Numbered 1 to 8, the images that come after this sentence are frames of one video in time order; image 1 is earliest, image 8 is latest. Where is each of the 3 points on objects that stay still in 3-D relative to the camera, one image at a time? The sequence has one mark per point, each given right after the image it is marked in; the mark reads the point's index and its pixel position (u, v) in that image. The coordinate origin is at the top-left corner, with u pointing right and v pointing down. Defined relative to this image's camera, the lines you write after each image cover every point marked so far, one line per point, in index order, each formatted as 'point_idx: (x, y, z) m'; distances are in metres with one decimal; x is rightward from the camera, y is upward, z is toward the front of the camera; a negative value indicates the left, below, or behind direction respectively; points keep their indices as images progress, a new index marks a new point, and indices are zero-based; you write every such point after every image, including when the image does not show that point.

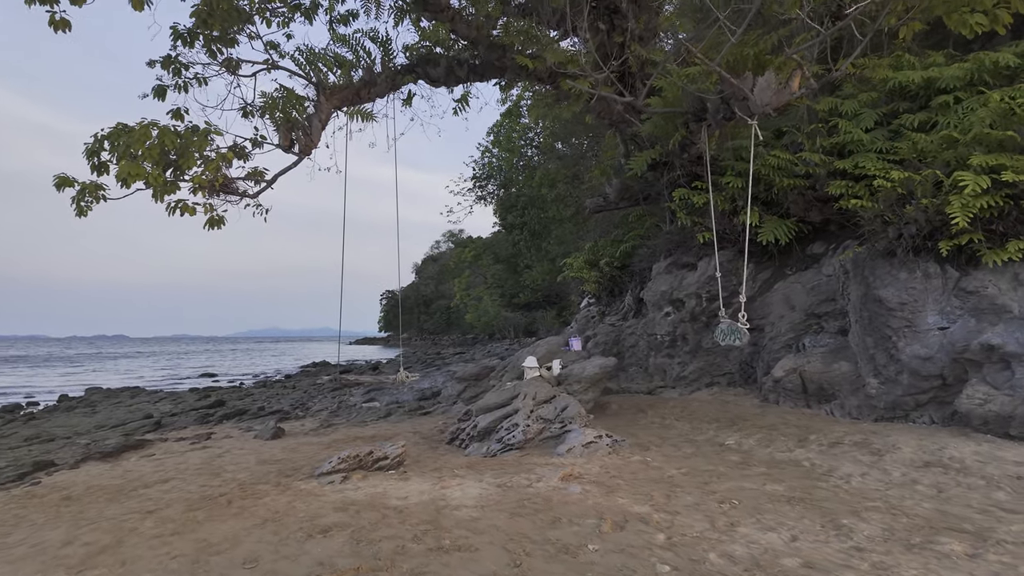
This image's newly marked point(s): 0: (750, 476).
0: (+1.8, -1.4, +4.7) m
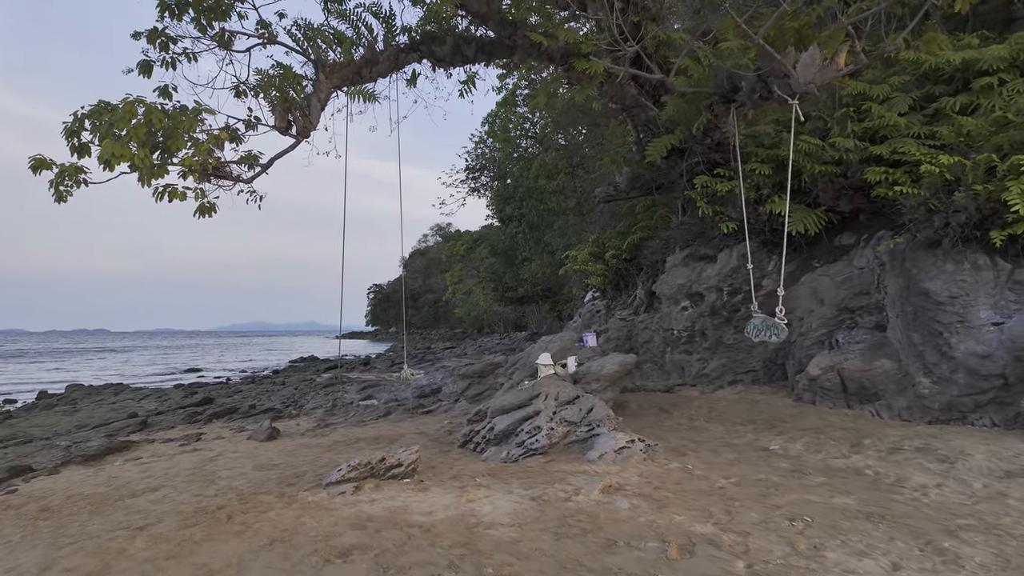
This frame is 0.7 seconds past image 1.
0: (+2.1, -1.4, +4.2) m
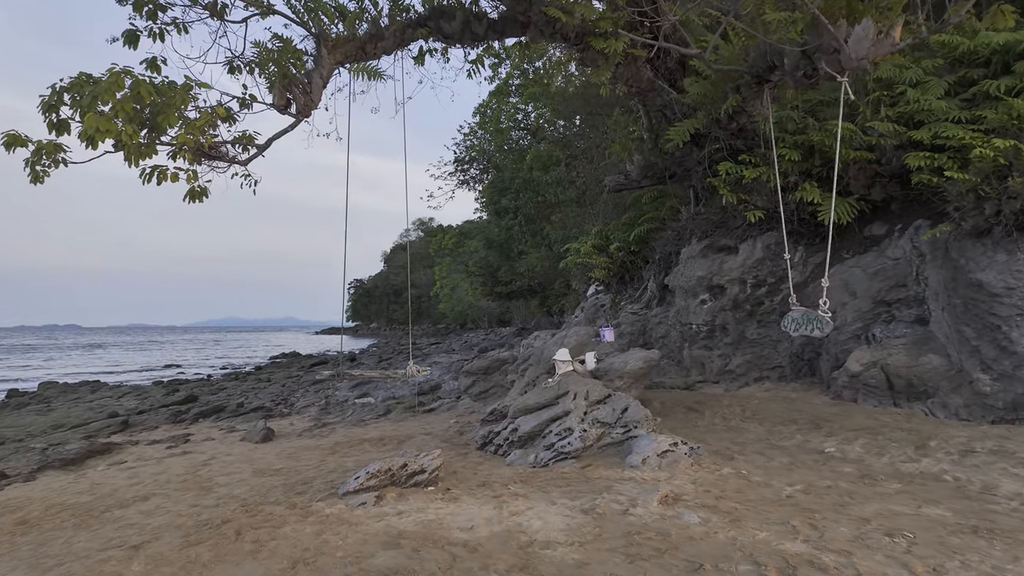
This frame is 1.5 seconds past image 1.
0: (+2.4, -1.3, +3.9) m
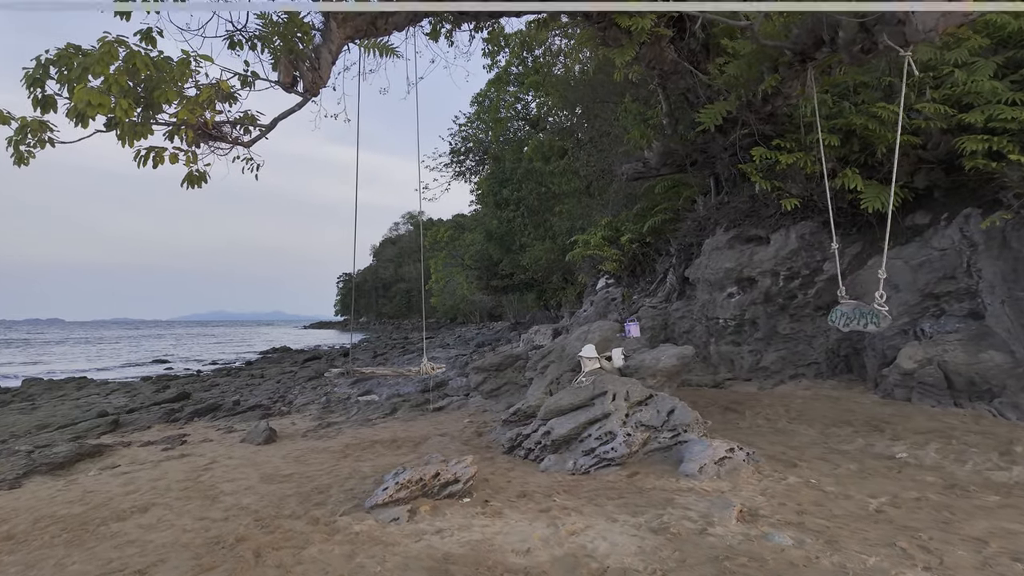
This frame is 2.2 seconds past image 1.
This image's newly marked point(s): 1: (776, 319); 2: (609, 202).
0: (+2.7, -1.3, +3.4) m
1: (+3.4, -0.4, +7.8) m
2: (+2.3, +2.0, +14.1) m
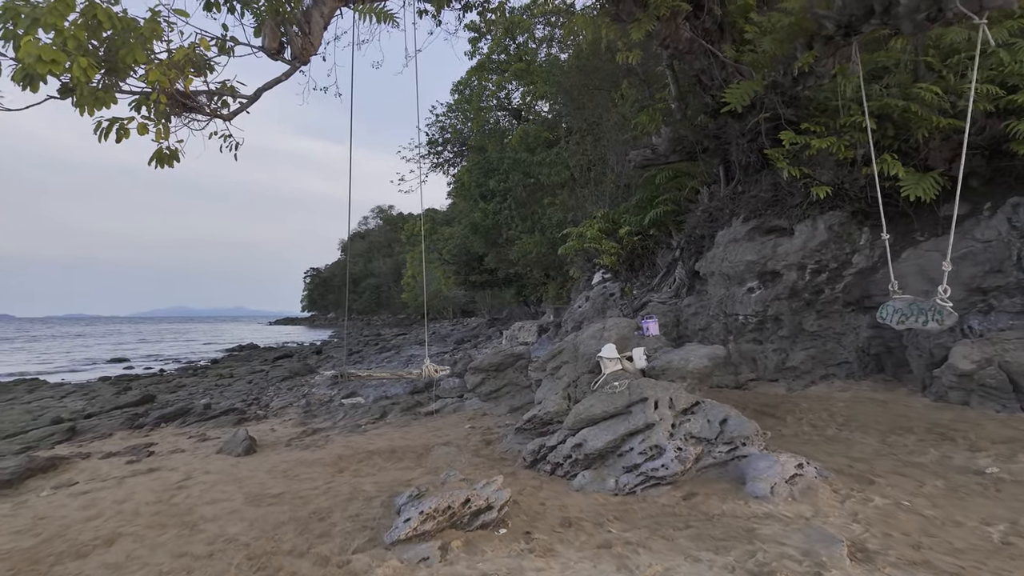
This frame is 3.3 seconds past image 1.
0: (+3.0, -1.2, +2.9) m
1: (+3.5, -0.3, +7.3) m
2: (+2.0, +2.1, +13.5) m
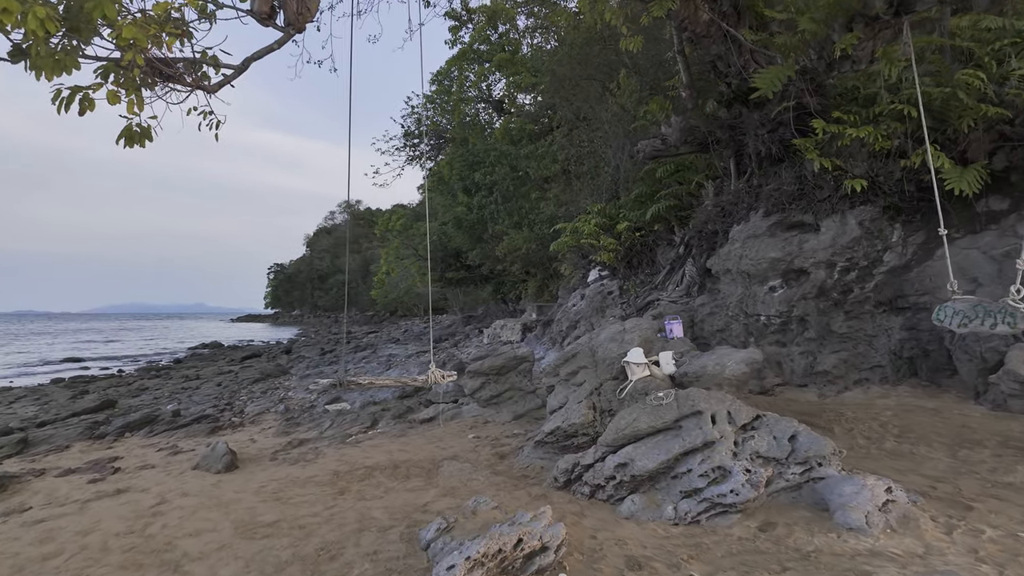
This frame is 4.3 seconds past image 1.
0: (+3.4, -1.2, +2.5) m
1: (+3.6, -0.3, +6.9) m
2: (+1.8, +2.1, +13.0) m
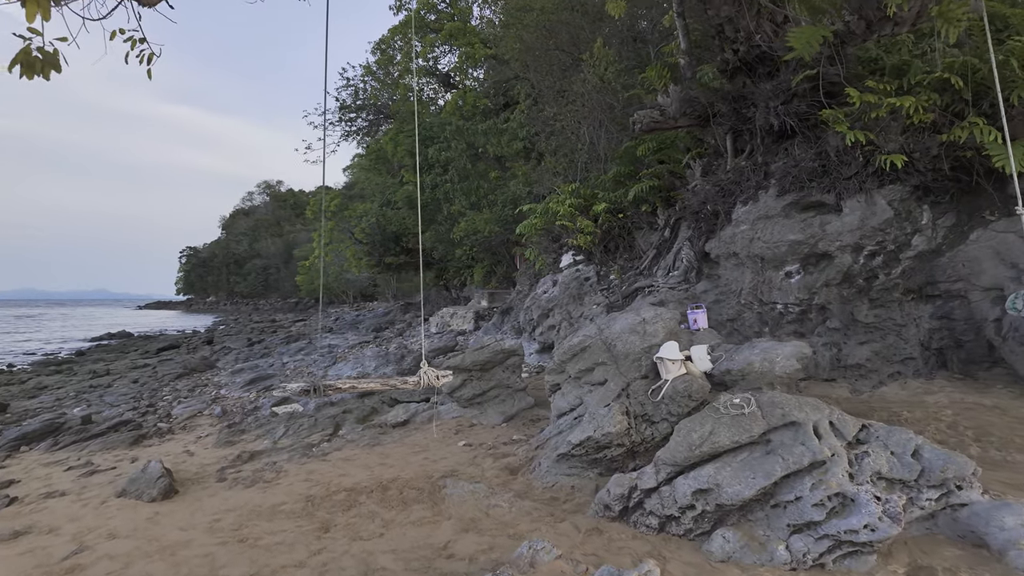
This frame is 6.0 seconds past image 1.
0: (+3.9, -1.2, +2.0) m
1: (+3.6, -0.2, +6.3) m
2: (+1.1, +2.4, +12.2) m
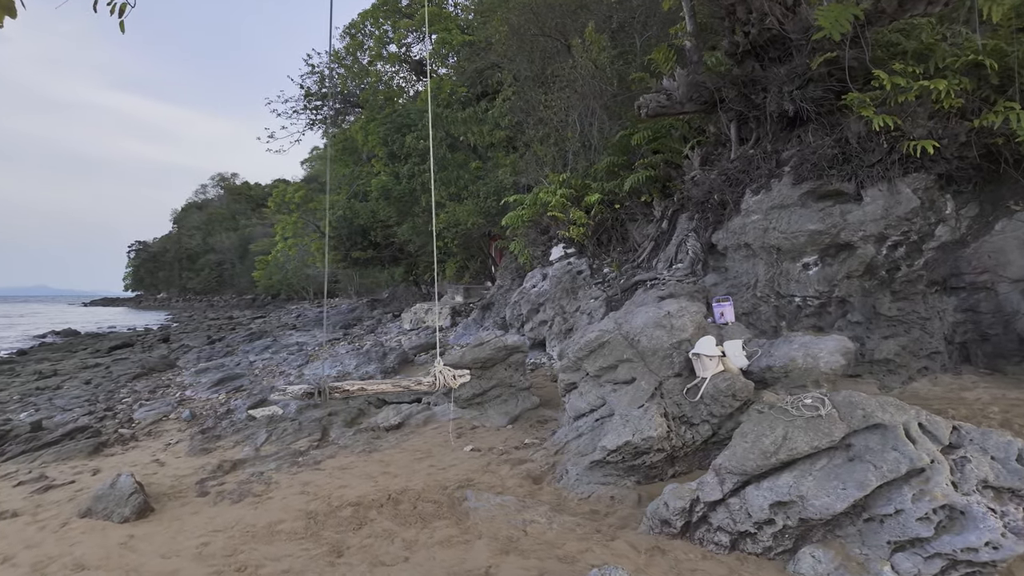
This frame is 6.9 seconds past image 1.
0: (+4.2, -1.1, +1.8) m
1: (+3.6, -0.1, +6.1) m
2: (+0.8, +2.6, +11.7) m
